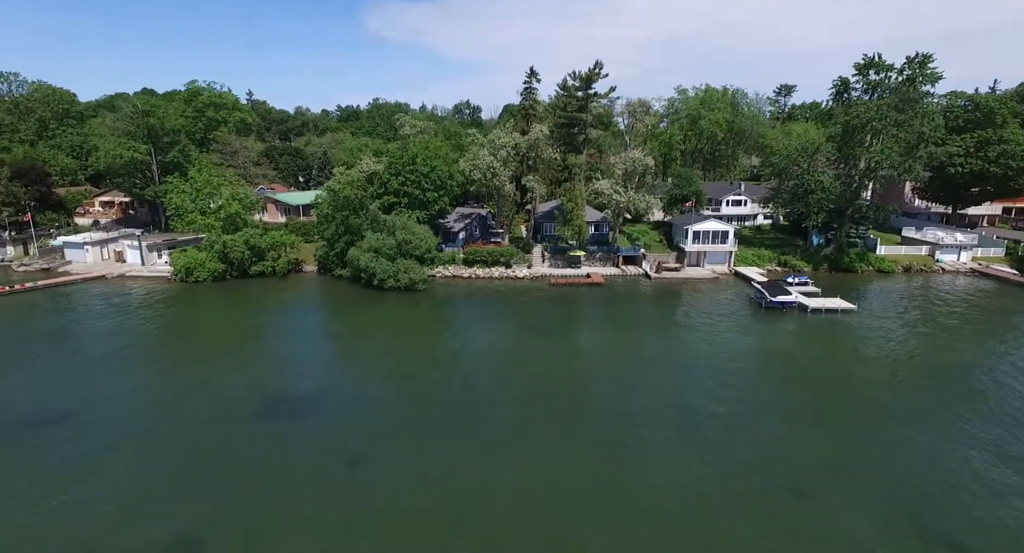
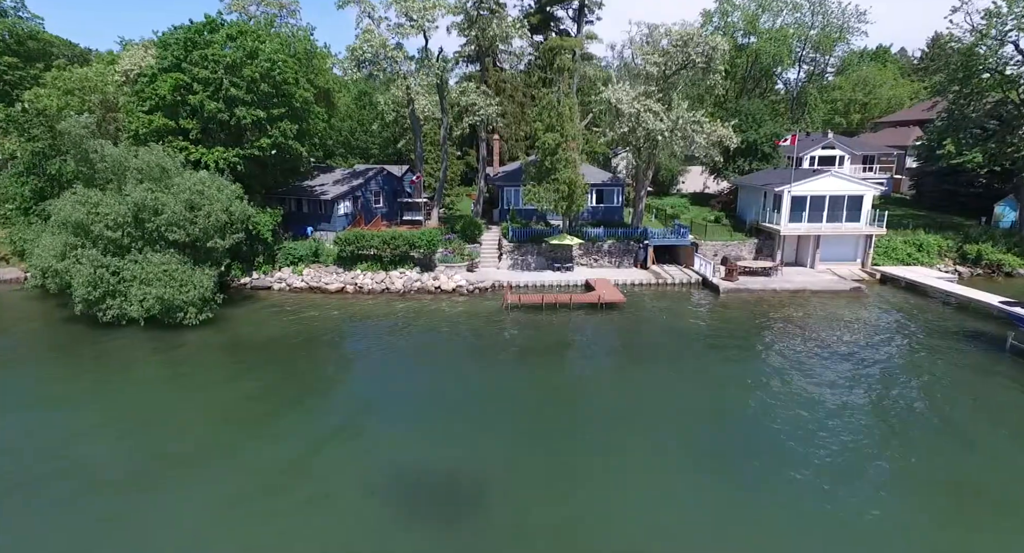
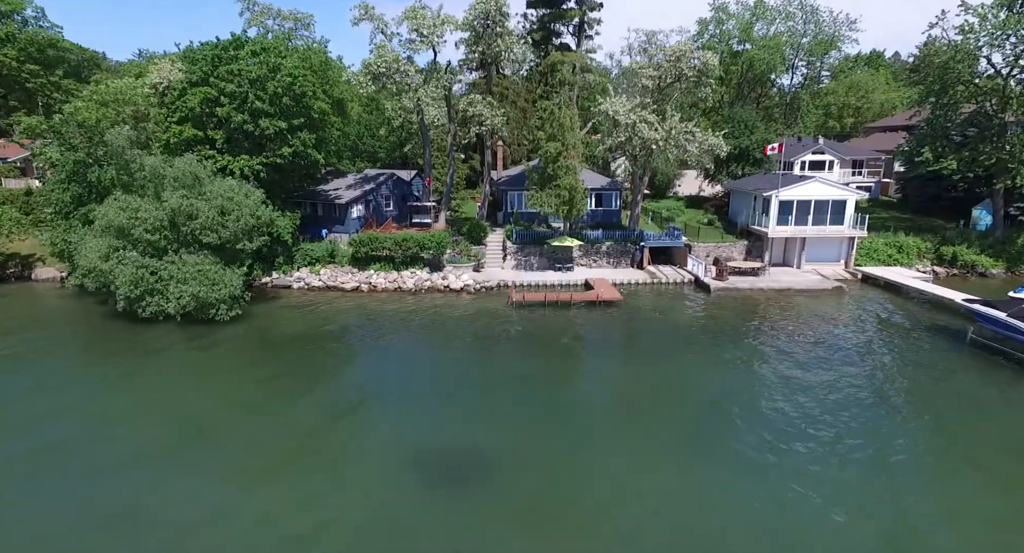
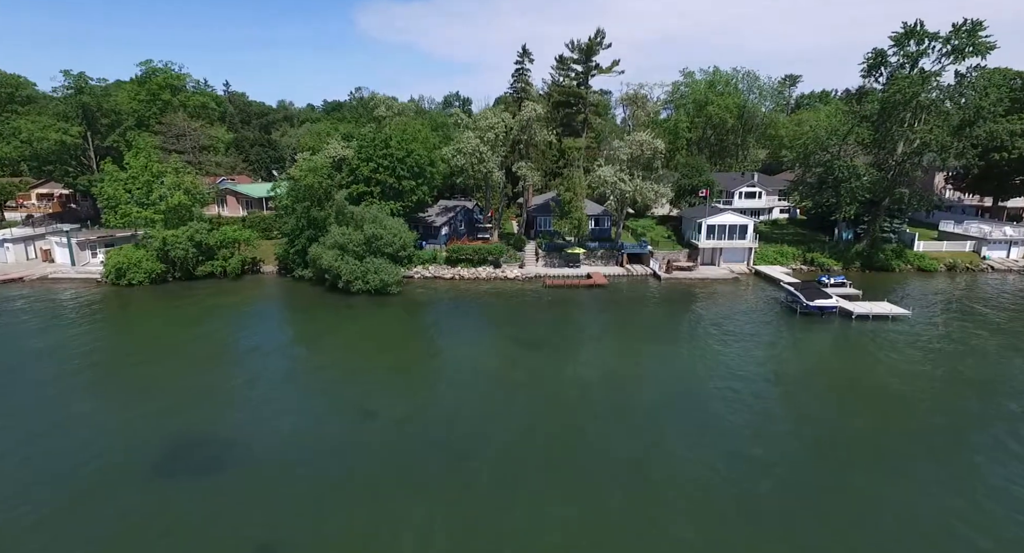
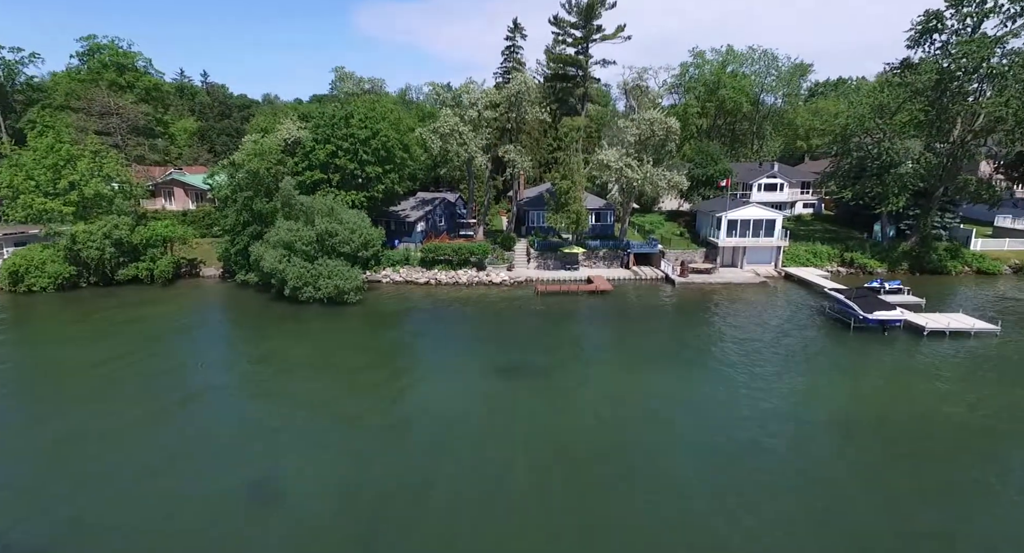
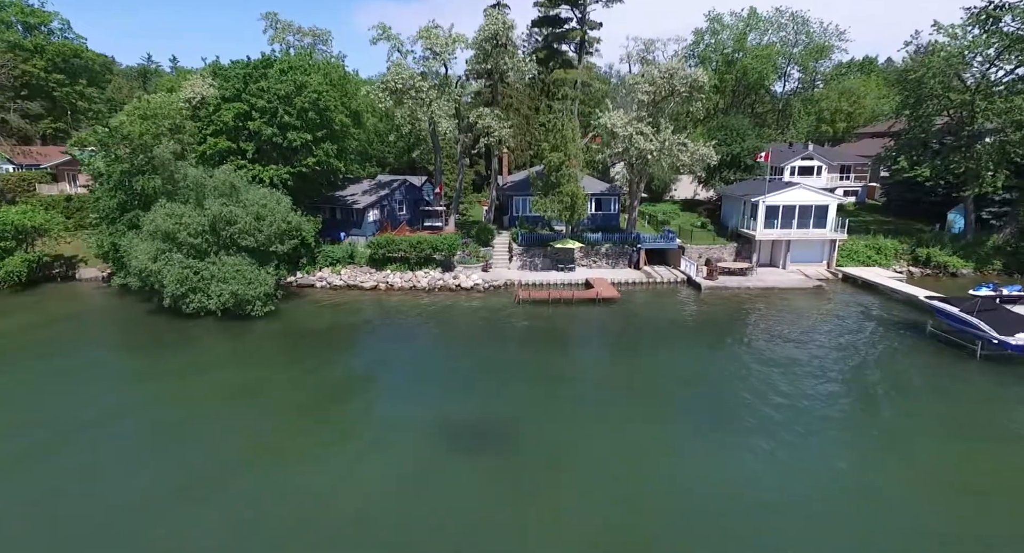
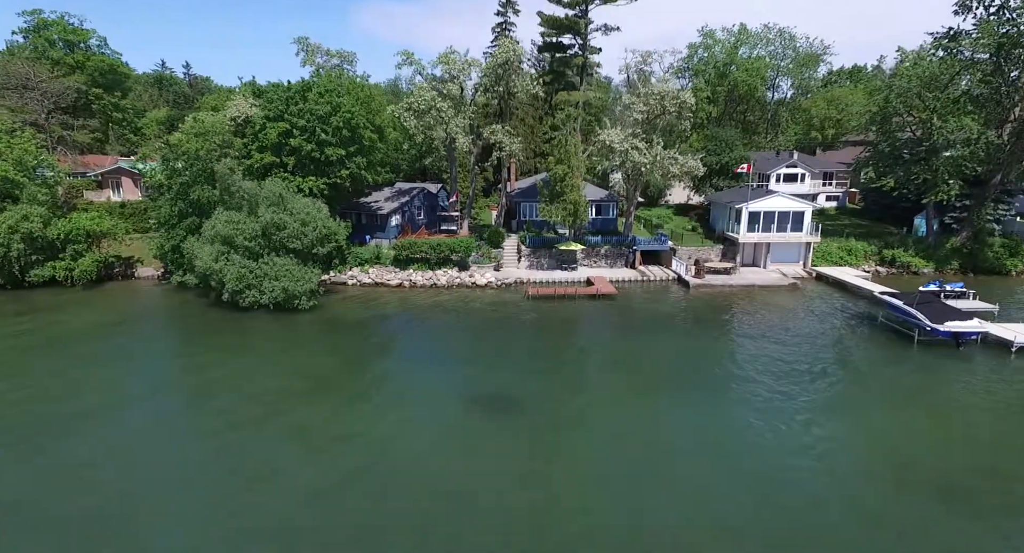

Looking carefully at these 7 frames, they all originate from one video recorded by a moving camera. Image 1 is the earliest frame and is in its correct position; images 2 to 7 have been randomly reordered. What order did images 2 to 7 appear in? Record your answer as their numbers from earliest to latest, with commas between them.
4, 5, 7, 6, 3, 2
